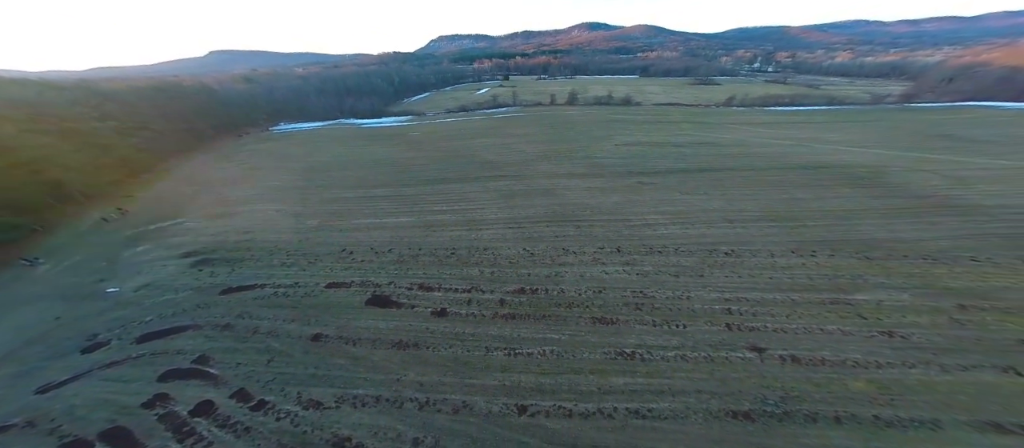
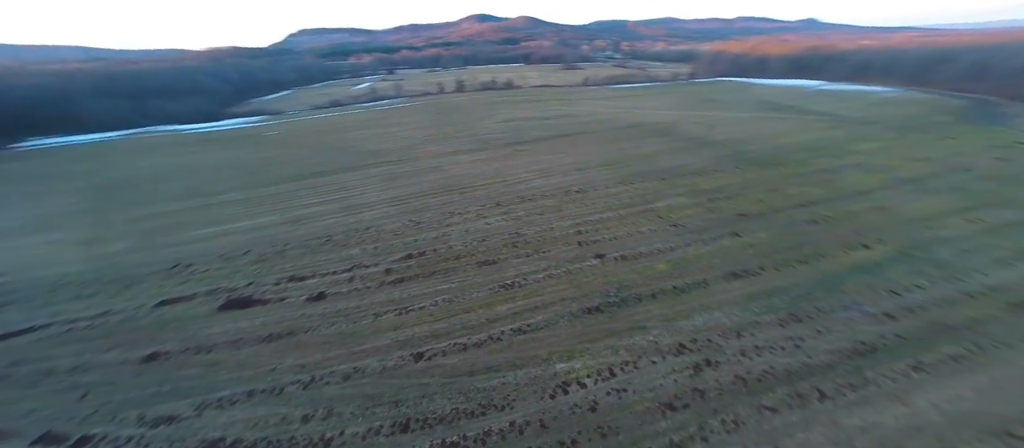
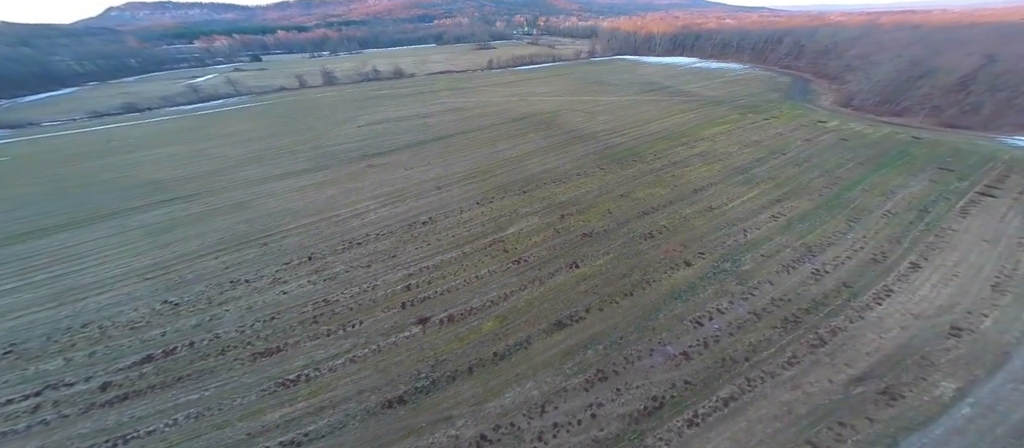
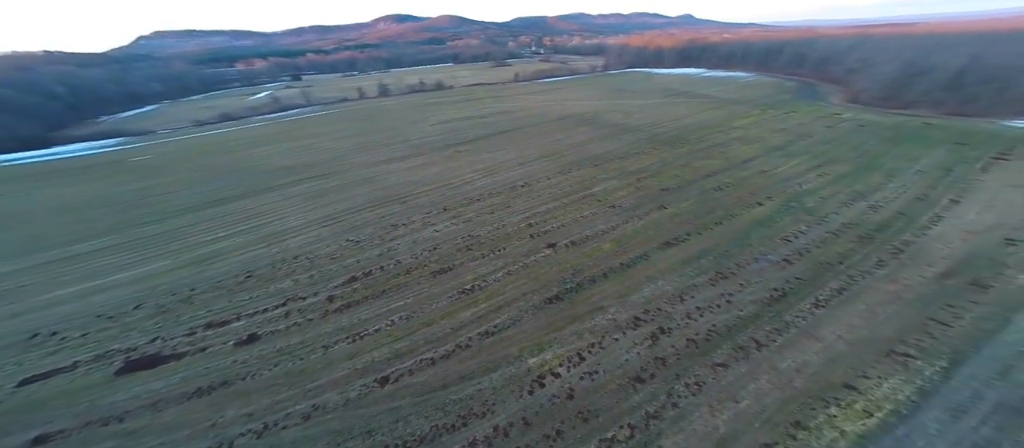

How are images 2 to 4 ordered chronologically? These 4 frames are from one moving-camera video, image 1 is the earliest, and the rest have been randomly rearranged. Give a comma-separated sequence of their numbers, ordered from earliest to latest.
2, 4, 3
